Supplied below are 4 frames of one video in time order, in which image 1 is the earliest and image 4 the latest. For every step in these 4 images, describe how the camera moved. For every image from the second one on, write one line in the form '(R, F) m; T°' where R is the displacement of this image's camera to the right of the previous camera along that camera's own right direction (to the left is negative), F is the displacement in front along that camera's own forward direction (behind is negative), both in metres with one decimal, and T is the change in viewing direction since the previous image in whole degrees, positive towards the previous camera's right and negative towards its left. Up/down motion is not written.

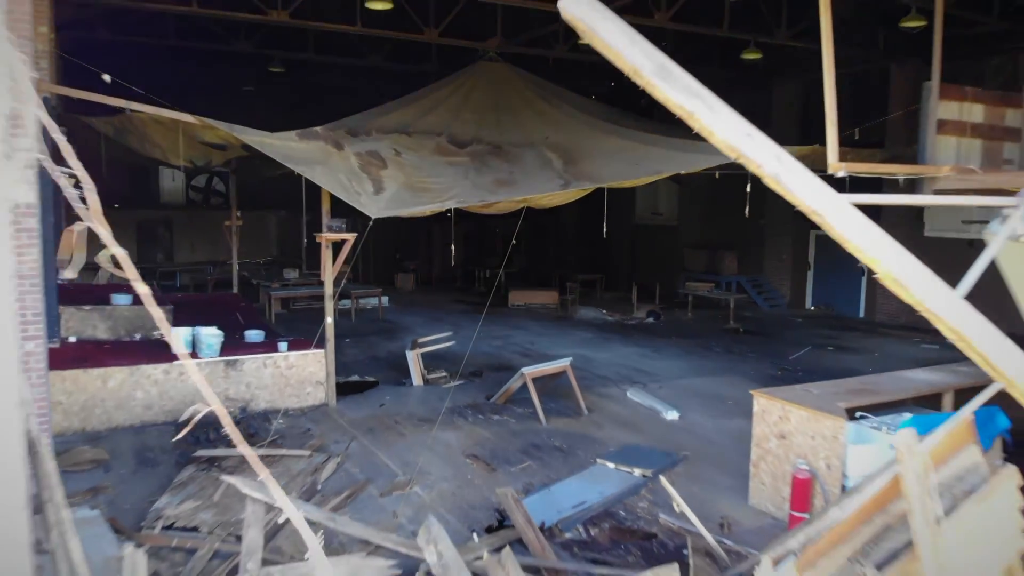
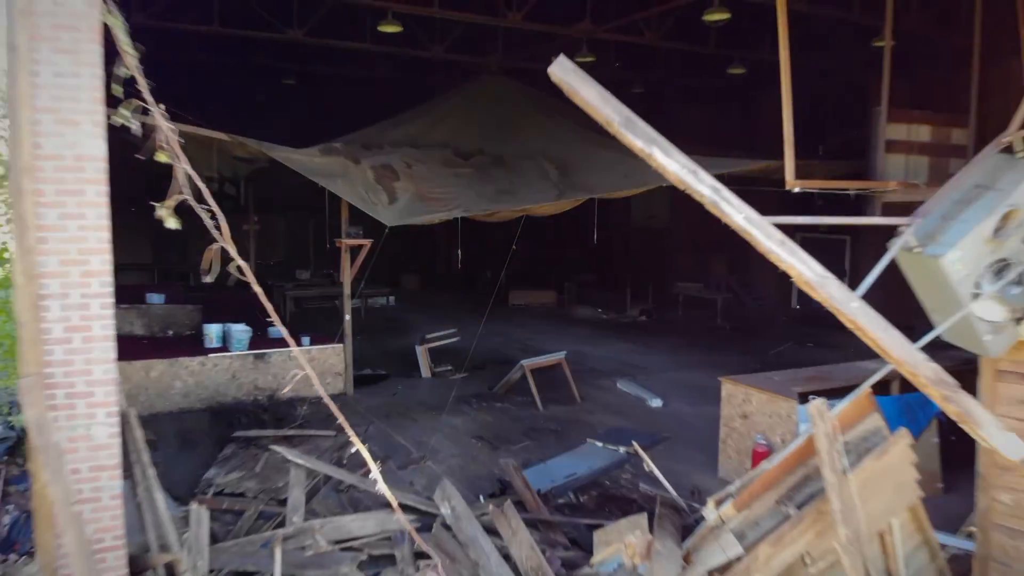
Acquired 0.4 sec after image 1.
(0.0, -0.7) m; 0°
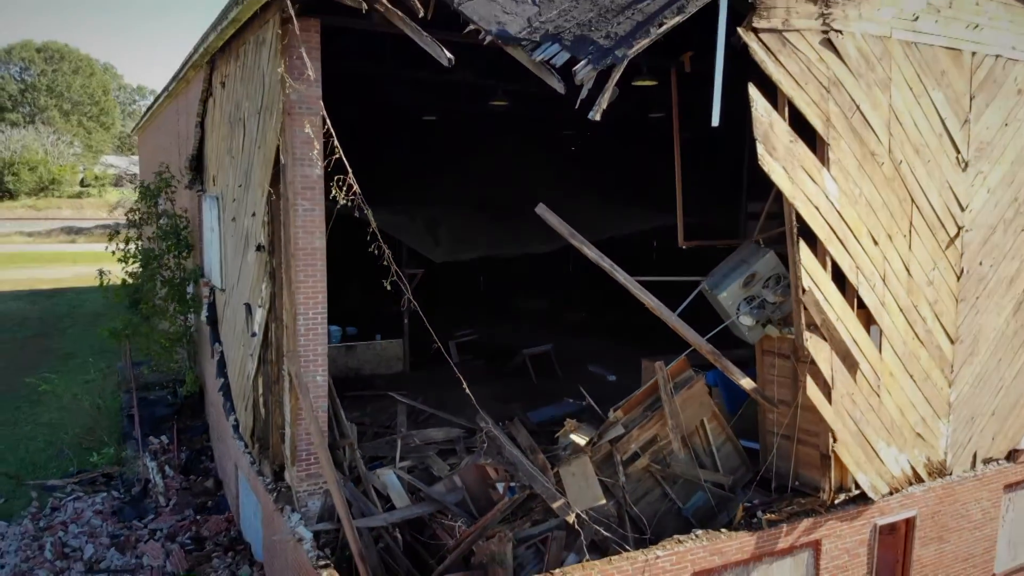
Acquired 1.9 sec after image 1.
(-0.1, -3.8) m; 0°
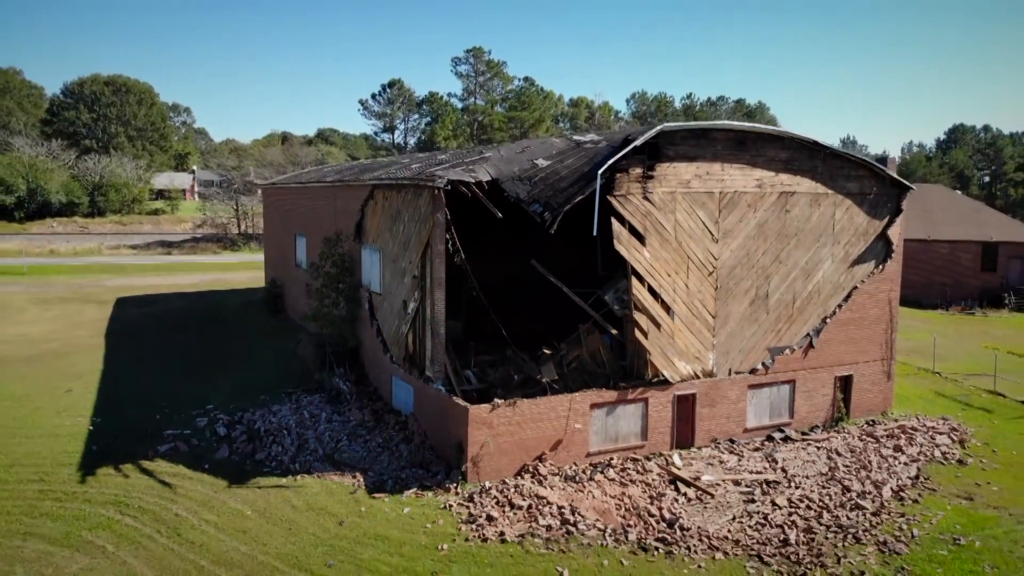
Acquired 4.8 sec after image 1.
(-0.2, -10.9) m; 0°
